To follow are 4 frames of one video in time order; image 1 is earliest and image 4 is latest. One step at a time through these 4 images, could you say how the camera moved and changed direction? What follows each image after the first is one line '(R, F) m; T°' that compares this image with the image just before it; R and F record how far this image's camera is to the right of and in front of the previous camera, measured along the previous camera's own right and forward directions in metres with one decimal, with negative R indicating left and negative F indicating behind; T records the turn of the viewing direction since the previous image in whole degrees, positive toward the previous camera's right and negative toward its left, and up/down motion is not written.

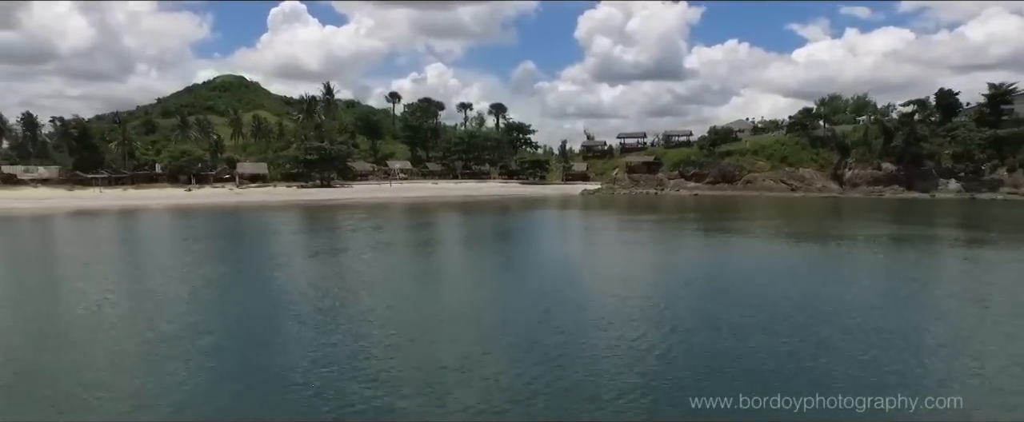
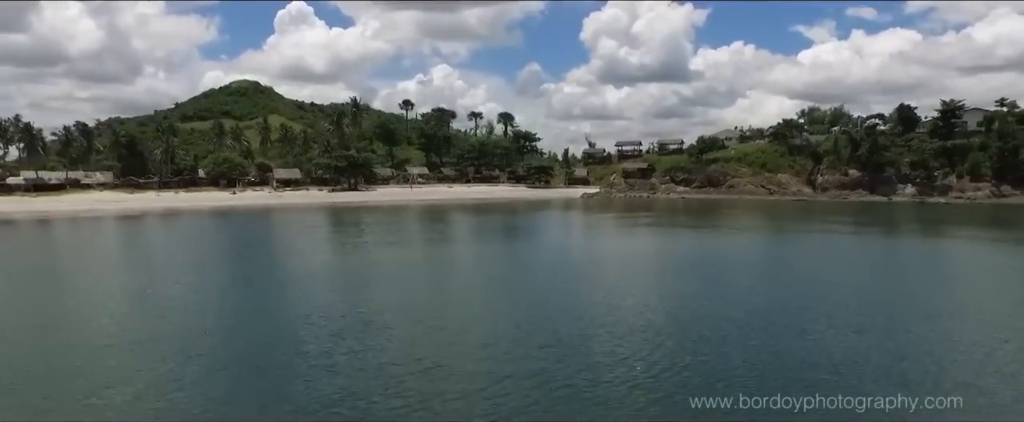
(-0.1, -2.4) m; 0°
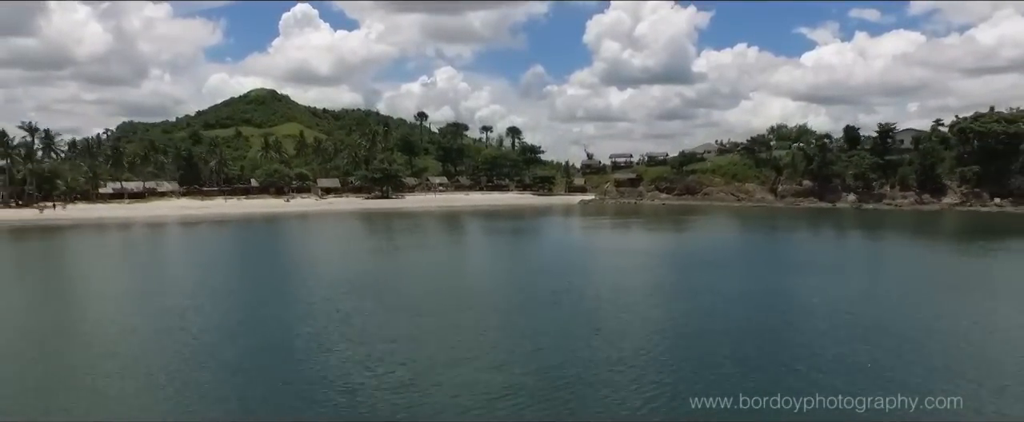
(-0.2, -4.1) m; 0°
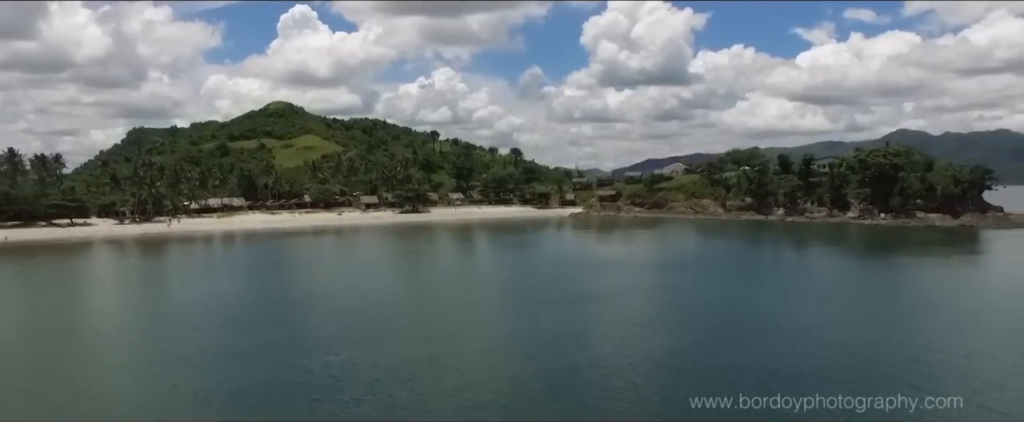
(-0.3, -6.7) m; 0°
